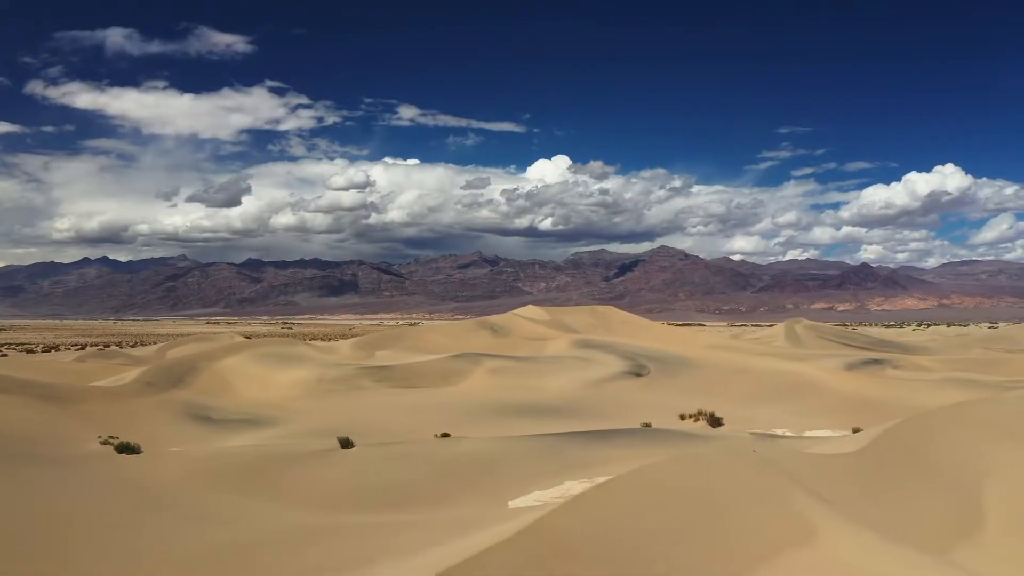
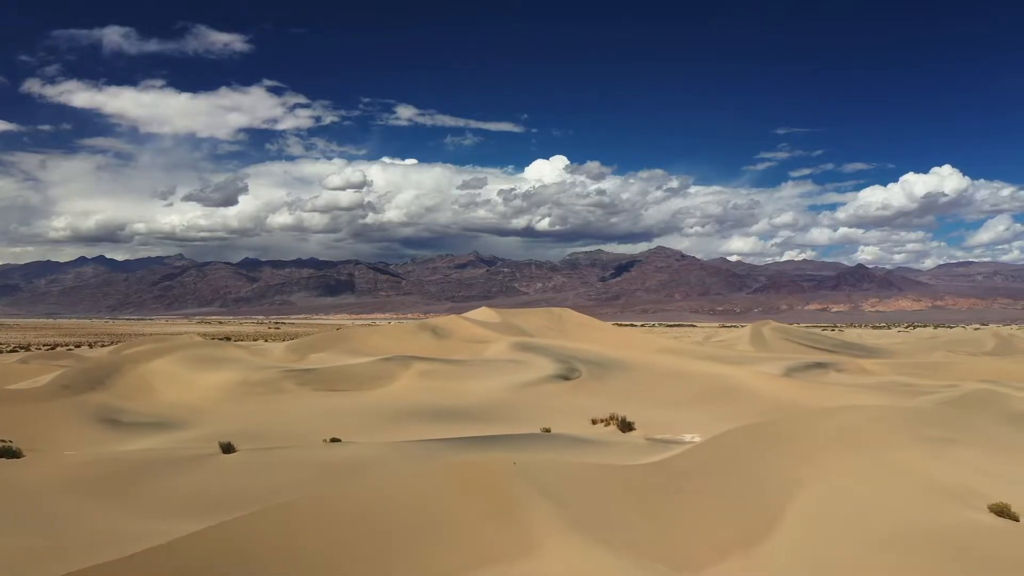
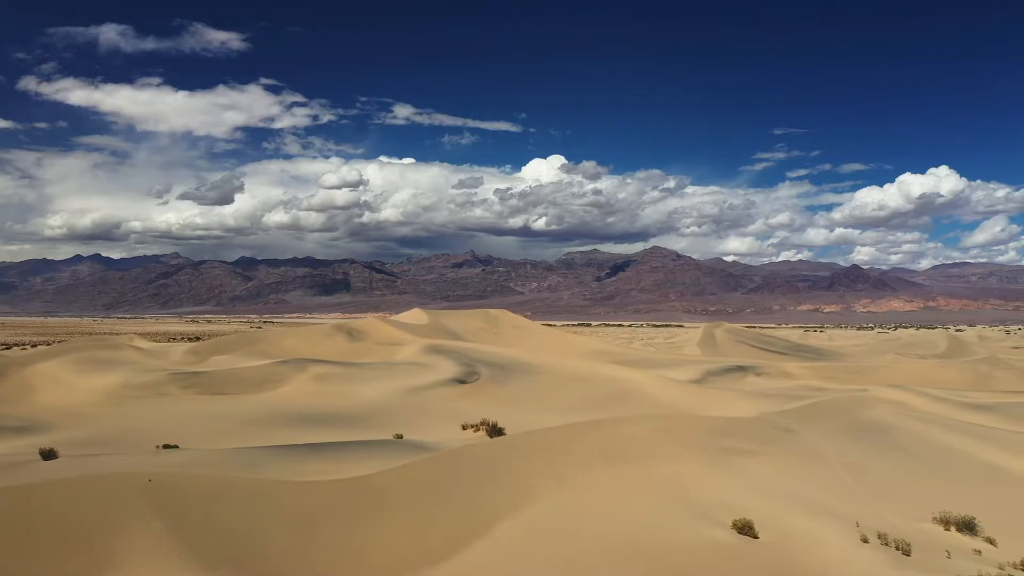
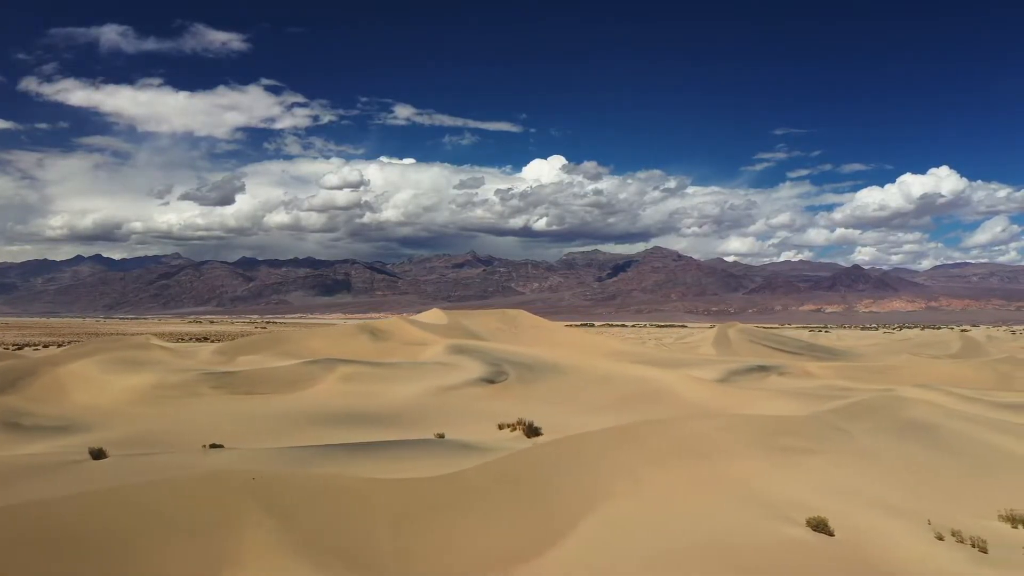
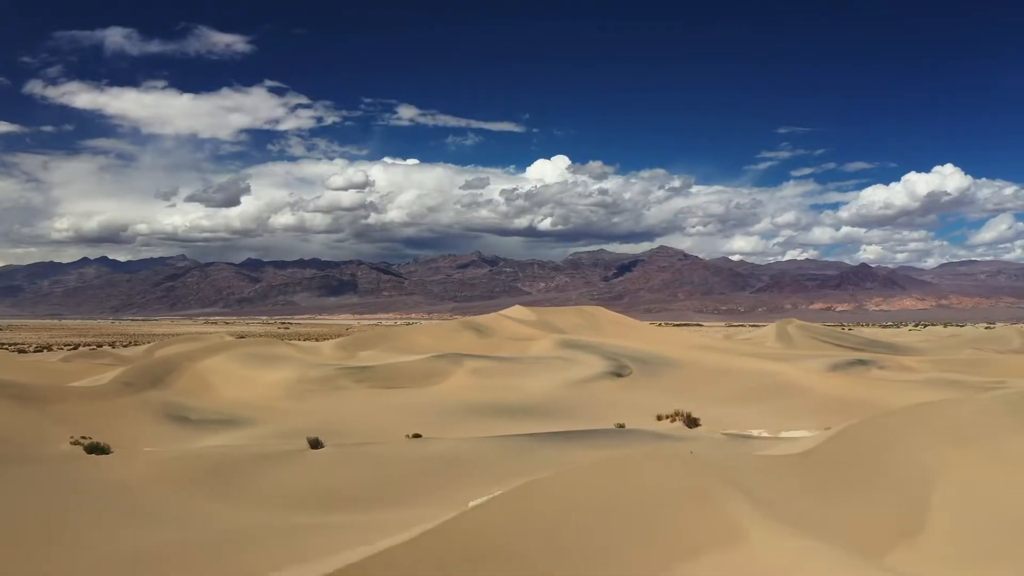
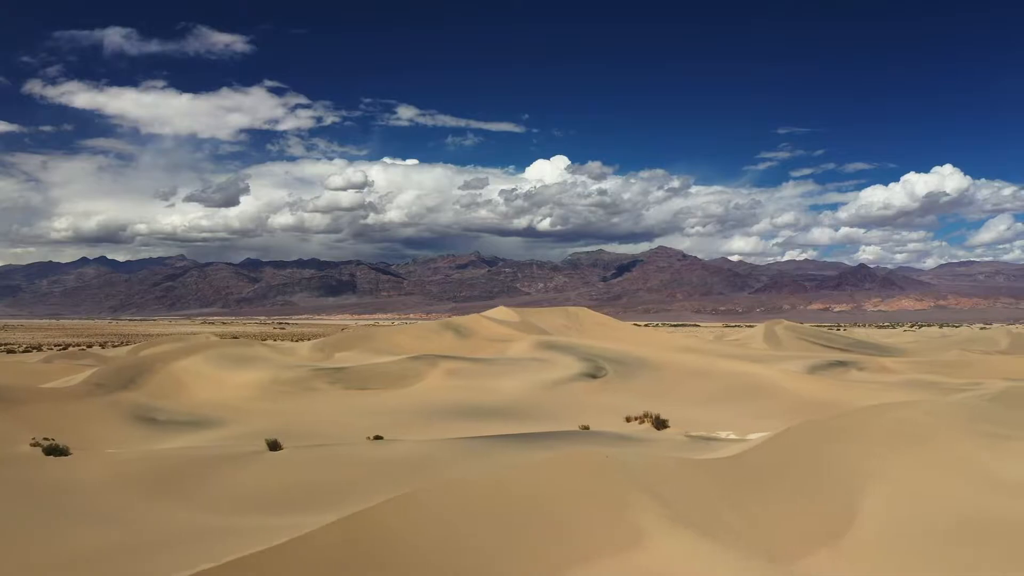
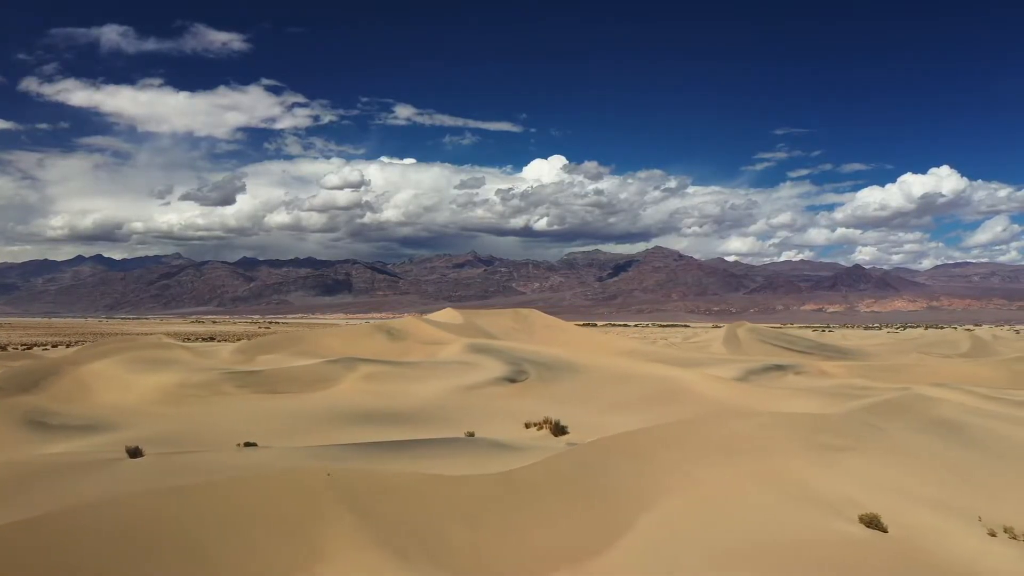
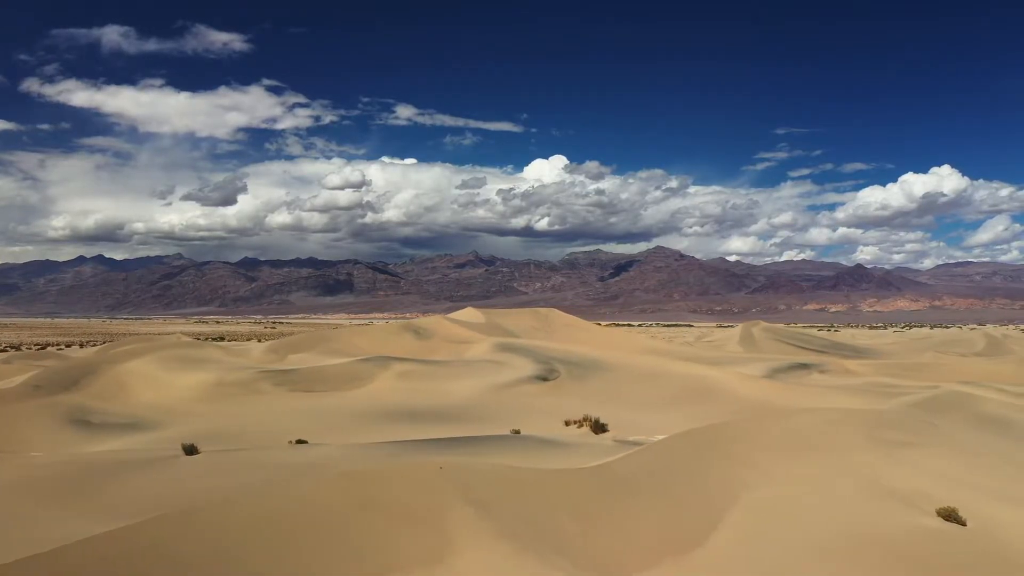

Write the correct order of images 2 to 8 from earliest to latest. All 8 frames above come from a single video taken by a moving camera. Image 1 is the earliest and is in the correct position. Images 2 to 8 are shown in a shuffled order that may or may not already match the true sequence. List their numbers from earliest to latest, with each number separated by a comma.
5, 6, 2, 8, 7, 4, 3
